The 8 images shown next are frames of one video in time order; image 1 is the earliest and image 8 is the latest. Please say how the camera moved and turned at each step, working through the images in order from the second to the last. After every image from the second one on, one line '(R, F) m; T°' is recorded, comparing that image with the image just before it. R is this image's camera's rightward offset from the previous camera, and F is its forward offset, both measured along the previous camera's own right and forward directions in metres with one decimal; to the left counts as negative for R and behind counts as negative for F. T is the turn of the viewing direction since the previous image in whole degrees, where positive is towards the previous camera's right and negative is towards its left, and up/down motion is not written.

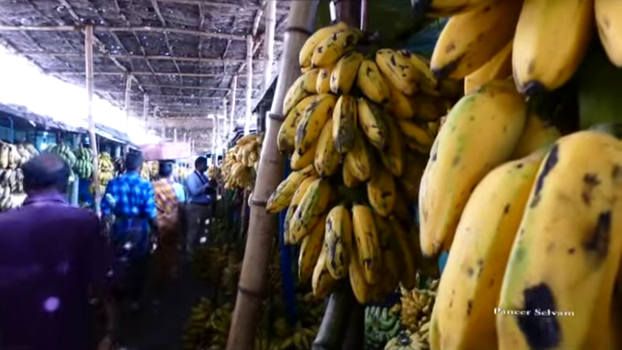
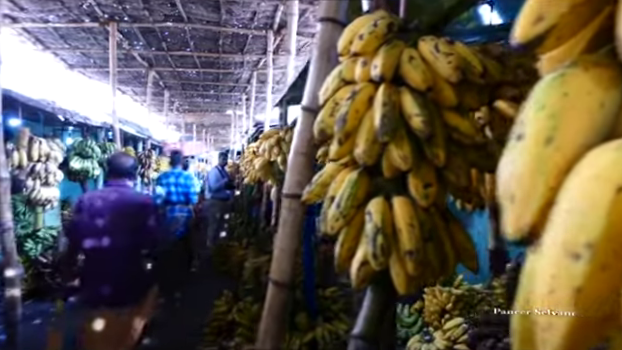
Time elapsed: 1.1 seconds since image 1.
(-0.1, 0.0) m; -2°
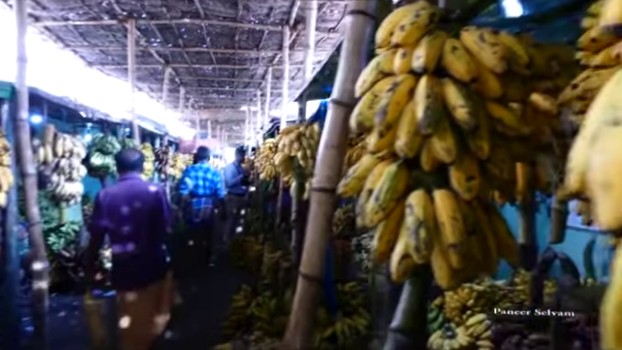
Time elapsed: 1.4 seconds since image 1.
(-0.1, 0.0) m; -2°
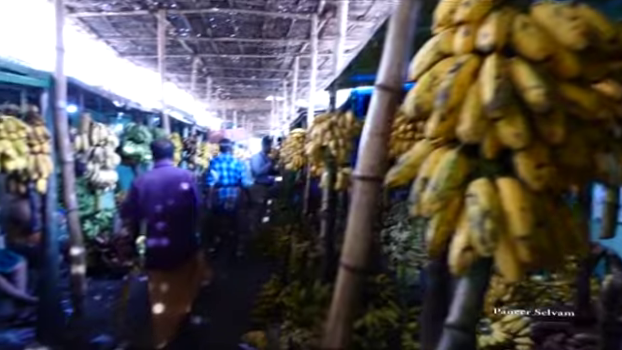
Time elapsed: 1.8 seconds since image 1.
(-0.1, 0.0) m; -3°
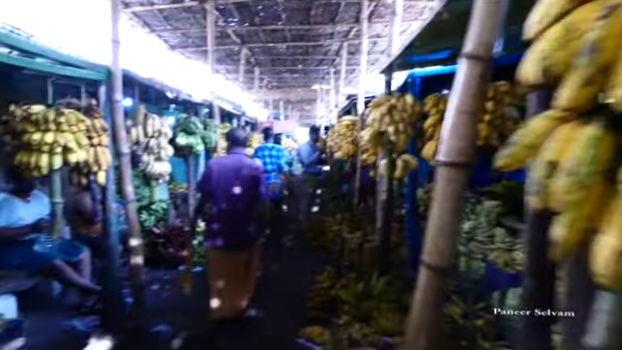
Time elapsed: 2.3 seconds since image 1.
(-0.1, +0.2) m; -7°
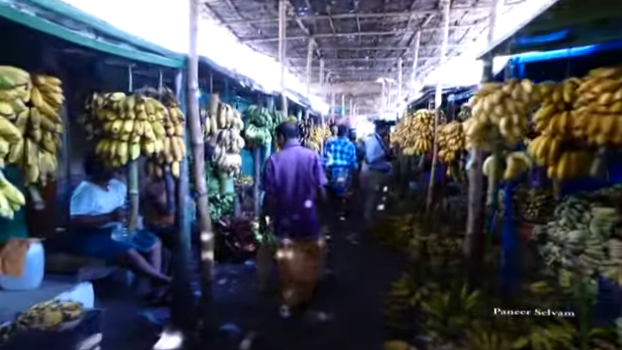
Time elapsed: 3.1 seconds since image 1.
(-0.2, +0.3) m; -9°
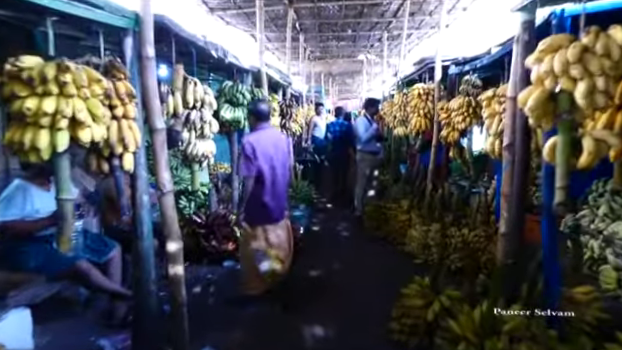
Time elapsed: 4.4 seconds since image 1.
(-0.1, +0.7) m; +3°
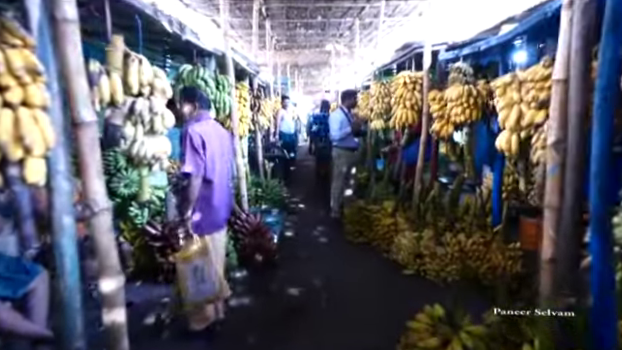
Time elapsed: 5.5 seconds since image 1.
(-0.1, +0.7) m; +6°
